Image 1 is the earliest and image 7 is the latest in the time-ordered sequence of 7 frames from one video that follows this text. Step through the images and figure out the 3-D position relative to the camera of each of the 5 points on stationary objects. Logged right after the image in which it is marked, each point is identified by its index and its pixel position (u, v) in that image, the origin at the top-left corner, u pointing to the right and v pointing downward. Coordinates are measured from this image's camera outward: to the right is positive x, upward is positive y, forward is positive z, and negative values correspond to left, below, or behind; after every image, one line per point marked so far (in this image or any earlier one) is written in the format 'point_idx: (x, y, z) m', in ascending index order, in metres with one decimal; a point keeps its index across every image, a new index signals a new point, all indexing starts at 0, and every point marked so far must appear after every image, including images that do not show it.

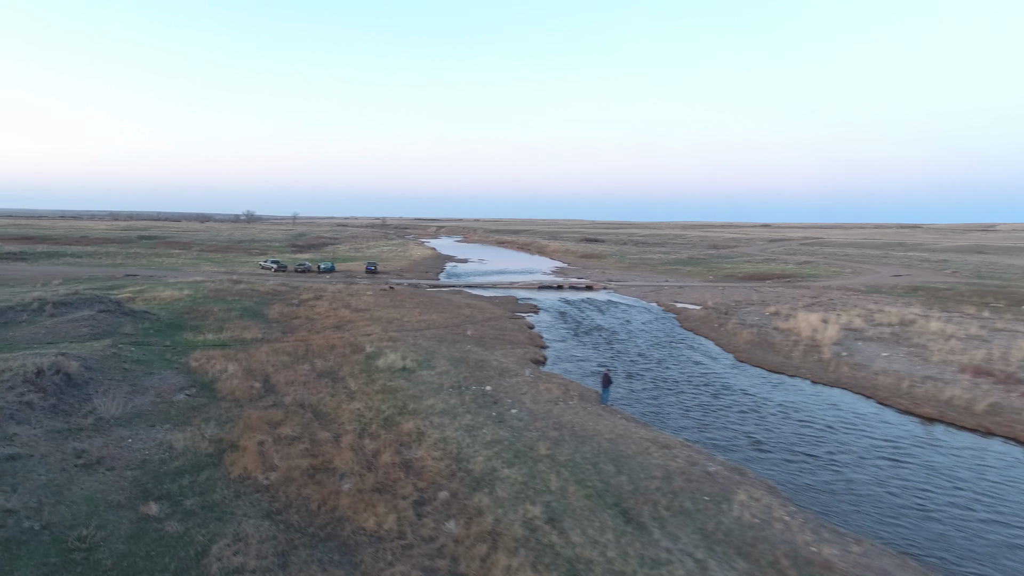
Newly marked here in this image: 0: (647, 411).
0: (+3.9, -3.6, +18.7) m
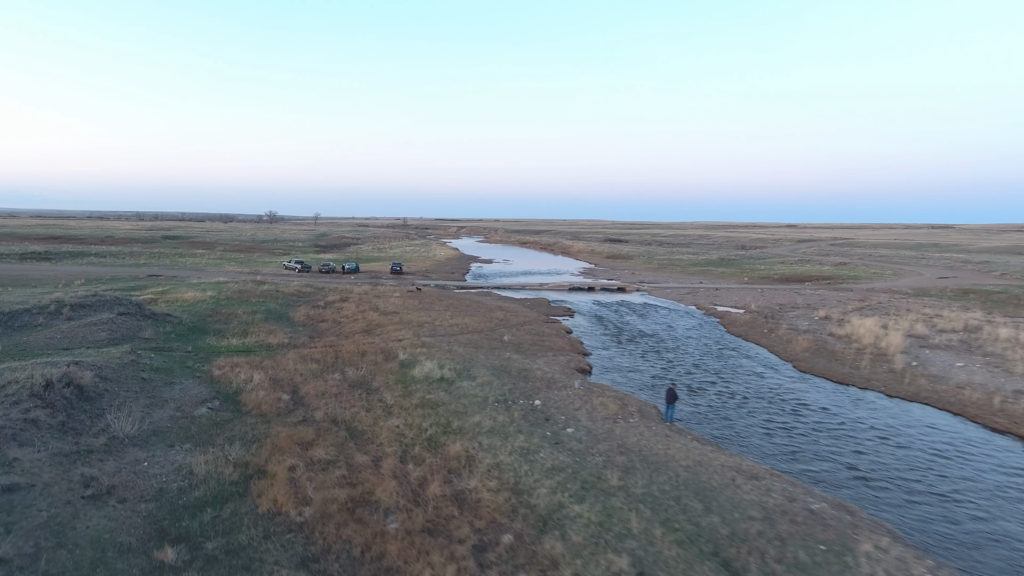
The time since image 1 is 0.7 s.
0: (+5.4, -3.7, +16.6) m
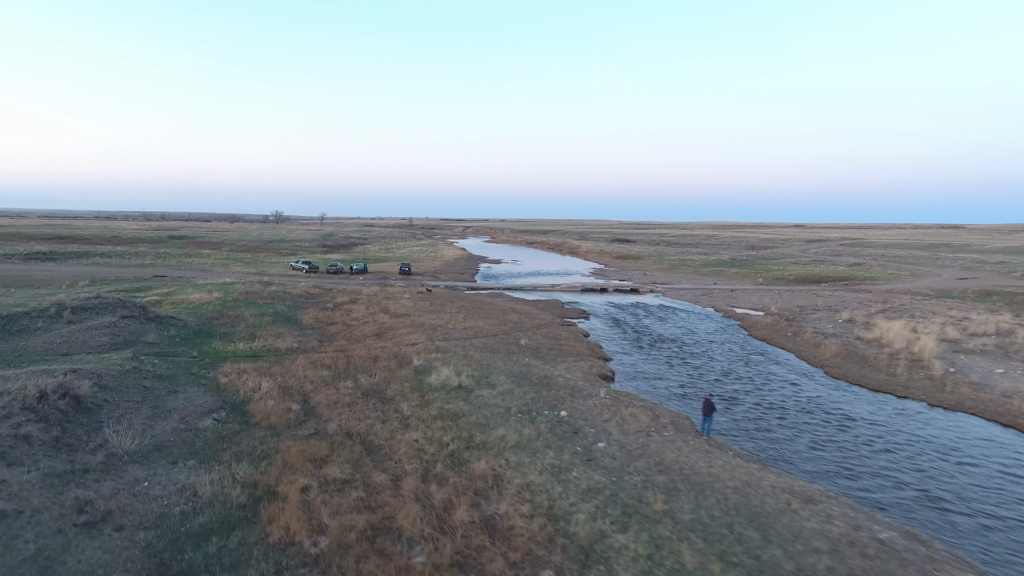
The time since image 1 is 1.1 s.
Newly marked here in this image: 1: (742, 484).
0: (+6.0, -3.8, +15.4) m
1: (+4.6, -4.0, +13.0) m
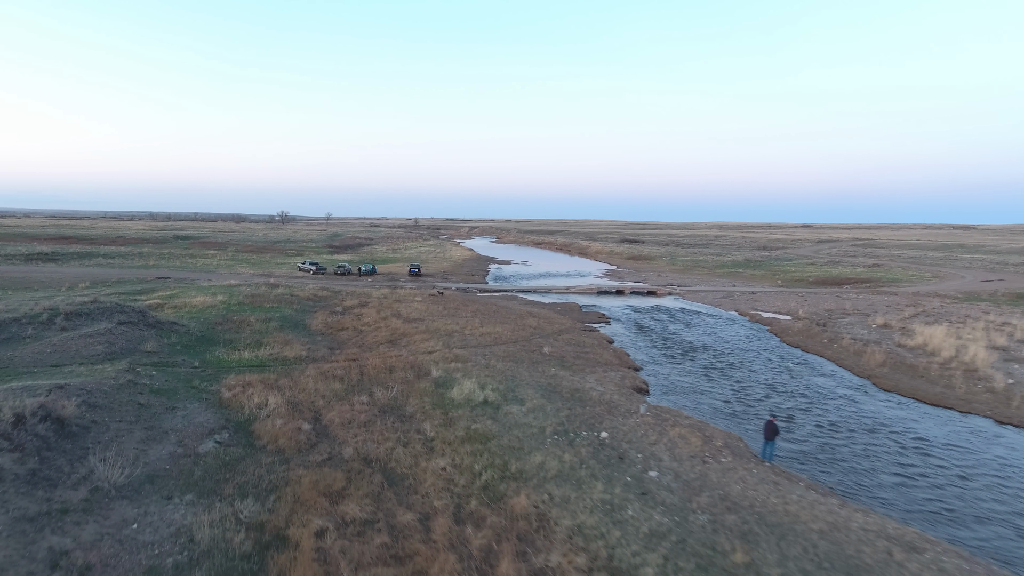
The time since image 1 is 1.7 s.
0: (+6.9, -4.0, +13.6) m
1: (+5.5, -4.1, +11.1) m
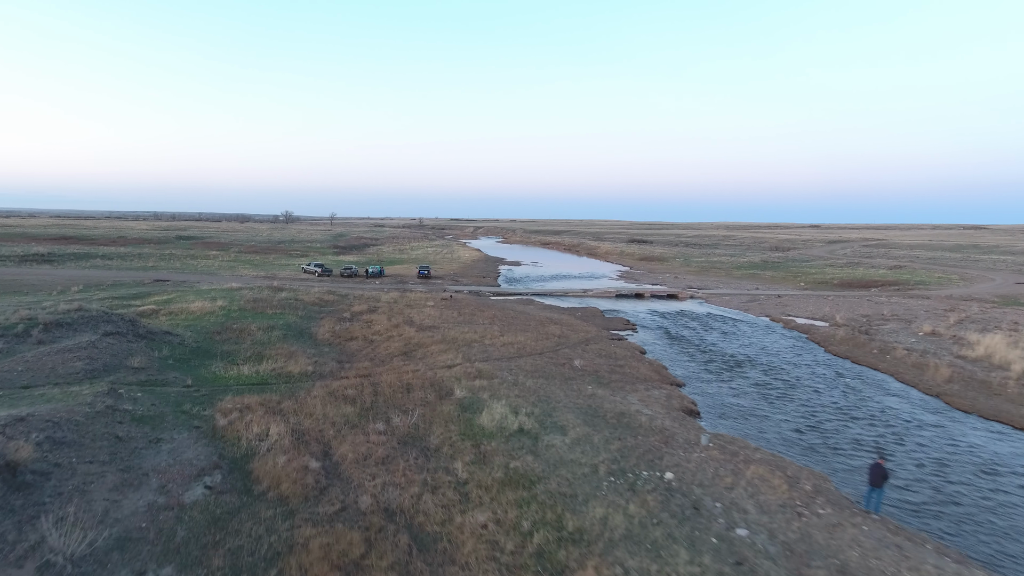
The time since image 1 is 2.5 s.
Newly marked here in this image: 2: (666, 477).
0: (+7.8, -4.3, +11.0) m
1: (+6.4, -4.4, +8.5) m
2: (+3.1, -3.9, +13.1) m
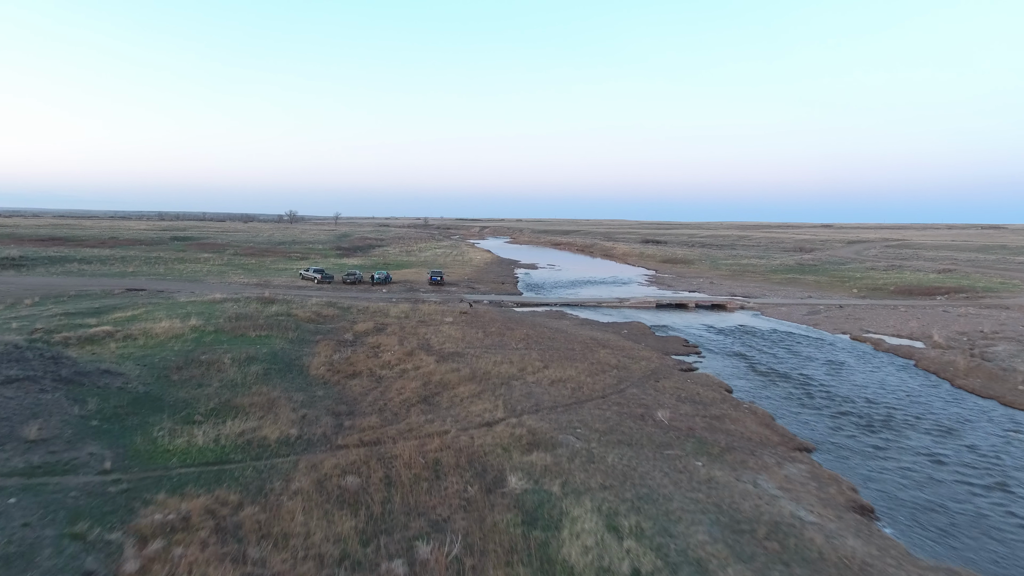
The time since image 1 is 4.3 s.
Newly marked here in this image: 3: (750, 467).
0: (+9.4, -5.0, +4.4) m
1: (+8.0, -5.1, +2.0) m
2: (+4.7, -4.6, +6.6) m
3: (+5.3, -4.0, +14.4) m
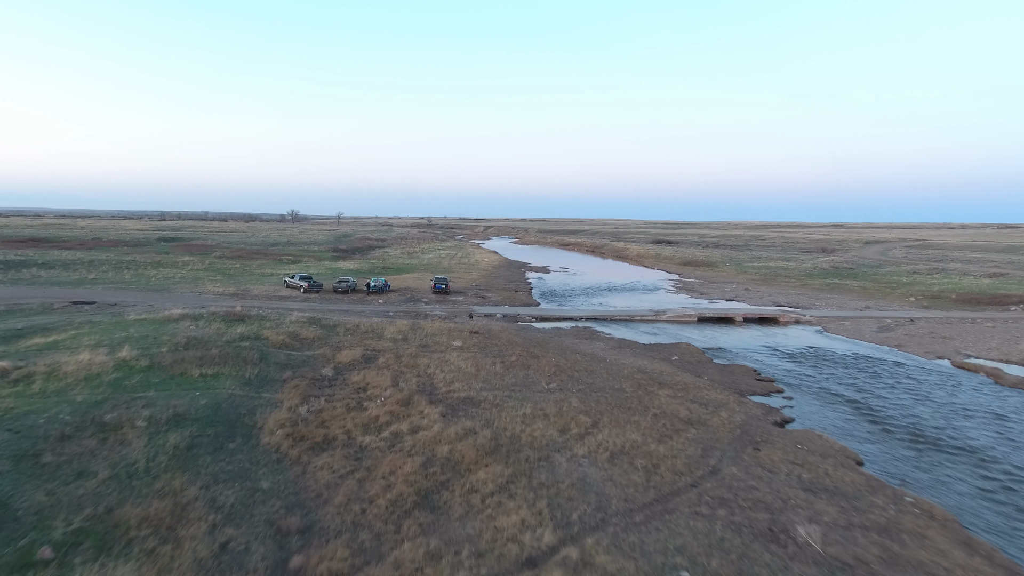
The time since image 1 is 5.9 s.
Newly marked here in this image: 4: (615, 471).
0: (+10.3, -5.7, -2.3) m
1: (+8.8, -5.8, -4.7) m
2: (+5.6, -5.3, -0.1) m
3: (+6.2, -4.7, +7.6) m
4: (+2.2, -3.9, +13.7) m
